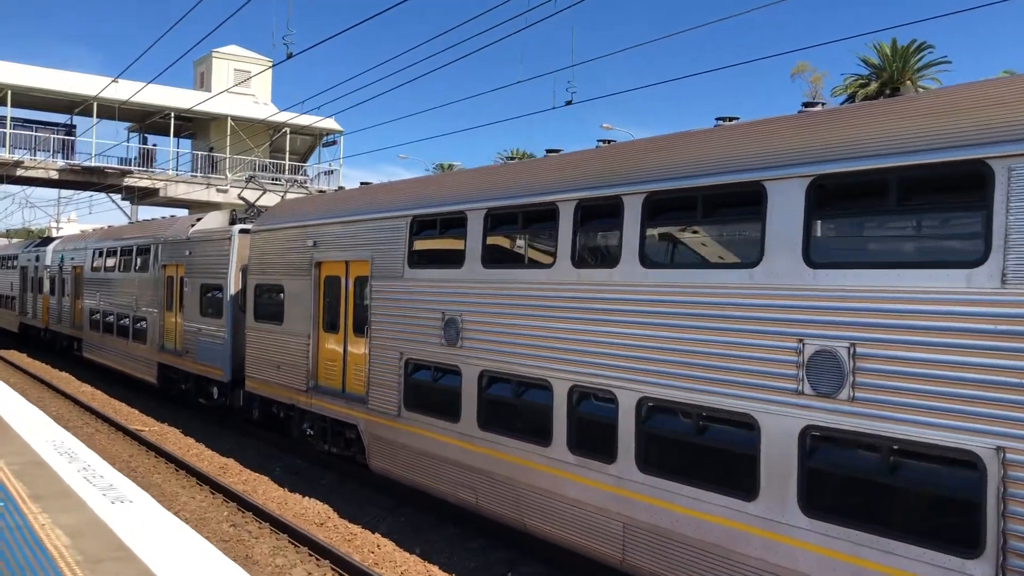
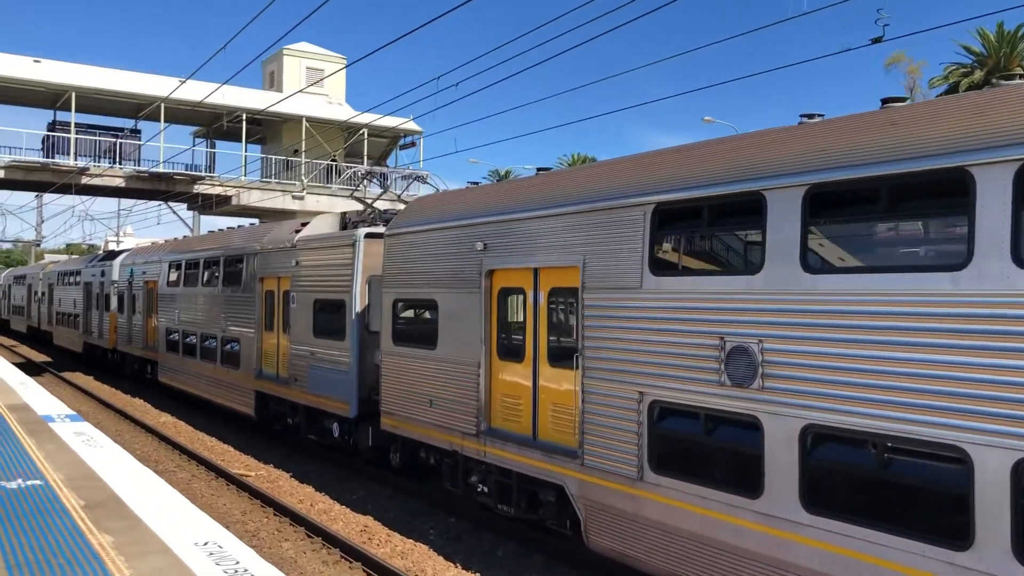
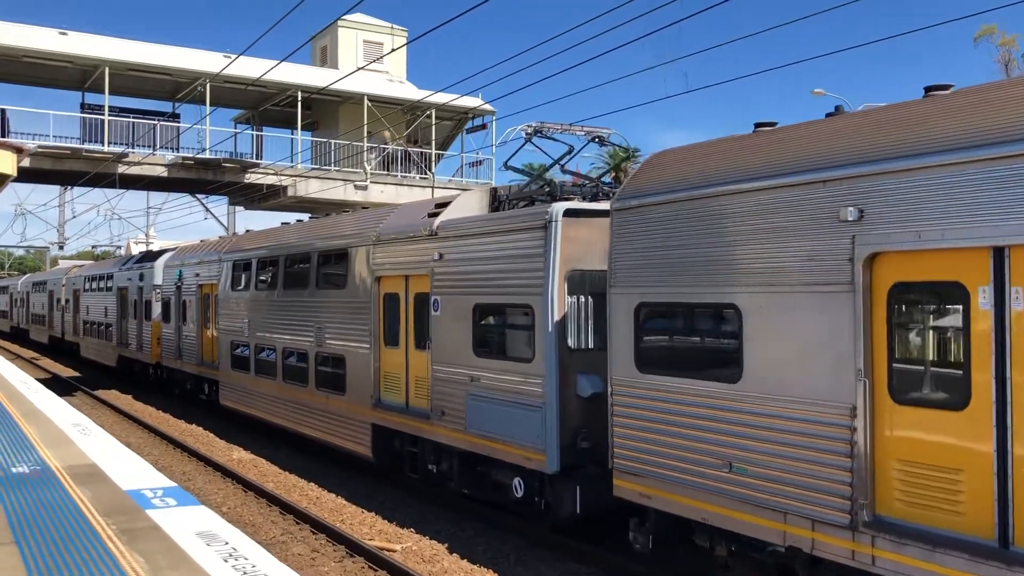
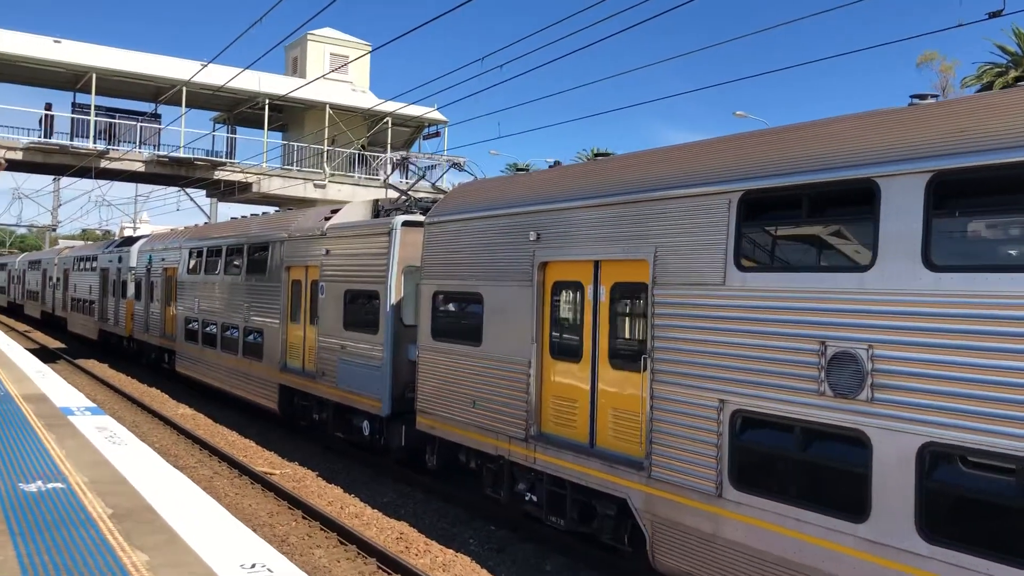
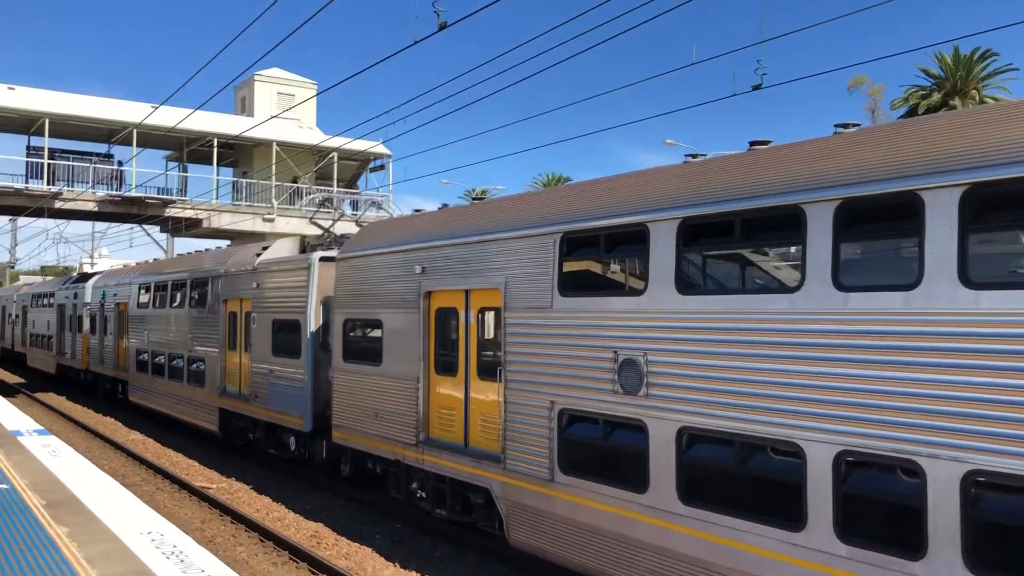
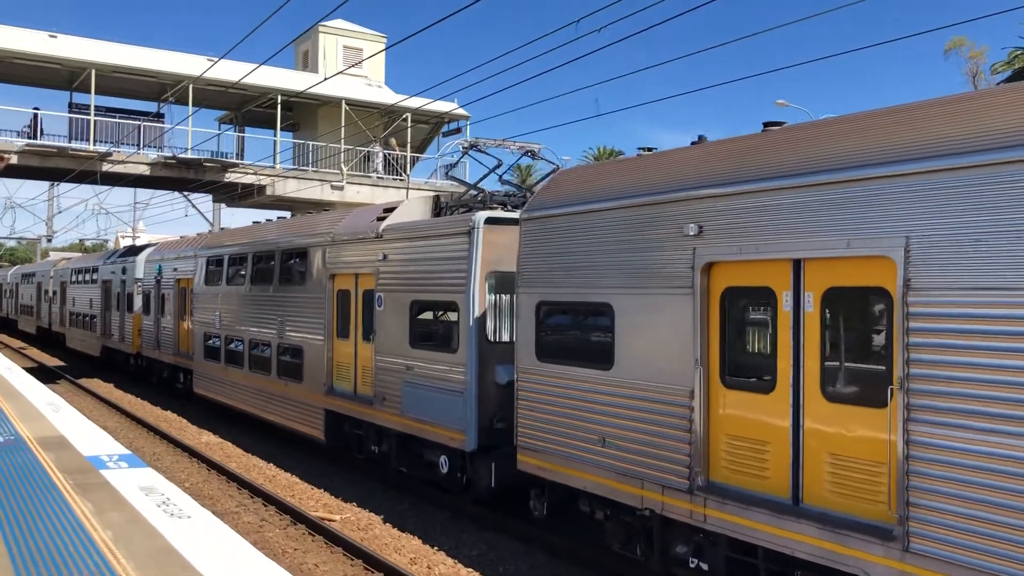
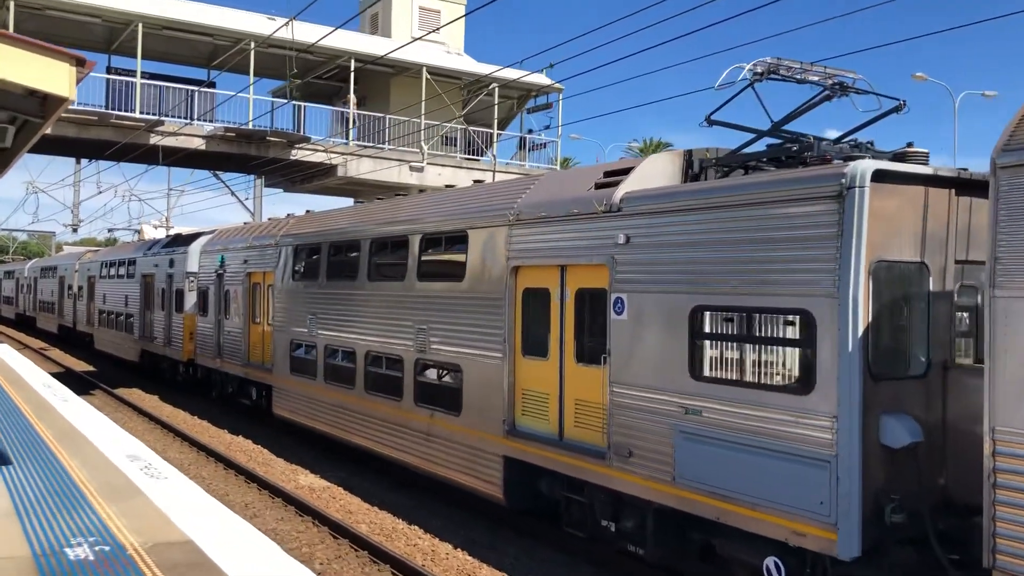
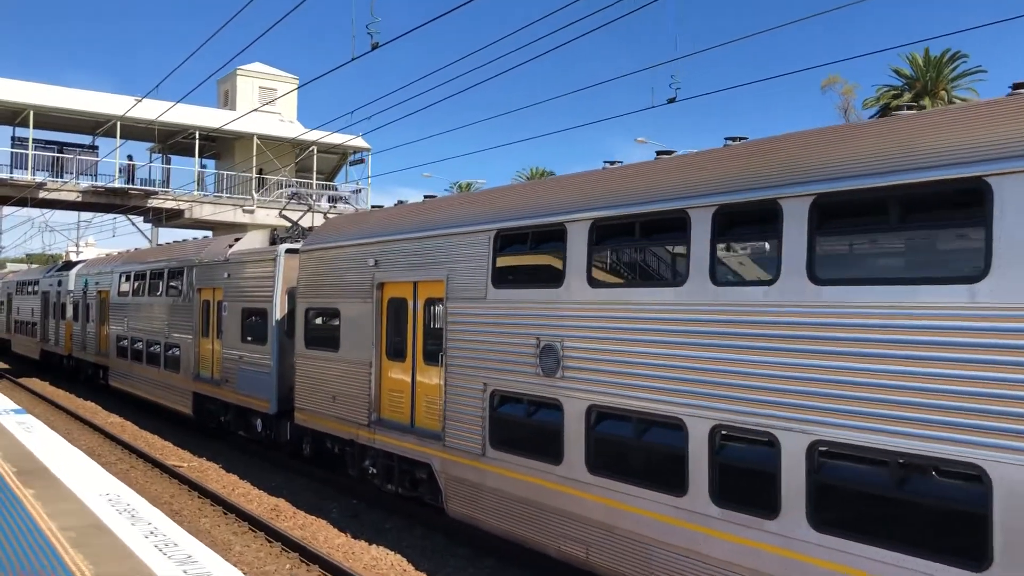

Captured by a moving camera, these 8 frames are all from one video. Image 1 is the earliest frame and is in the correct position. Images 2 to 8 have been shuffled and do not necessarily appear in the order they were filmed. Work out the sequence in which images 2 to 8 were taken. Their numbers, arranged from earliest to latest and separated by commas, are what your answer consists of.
8, 5, 2, 4, 6, 3, 7
